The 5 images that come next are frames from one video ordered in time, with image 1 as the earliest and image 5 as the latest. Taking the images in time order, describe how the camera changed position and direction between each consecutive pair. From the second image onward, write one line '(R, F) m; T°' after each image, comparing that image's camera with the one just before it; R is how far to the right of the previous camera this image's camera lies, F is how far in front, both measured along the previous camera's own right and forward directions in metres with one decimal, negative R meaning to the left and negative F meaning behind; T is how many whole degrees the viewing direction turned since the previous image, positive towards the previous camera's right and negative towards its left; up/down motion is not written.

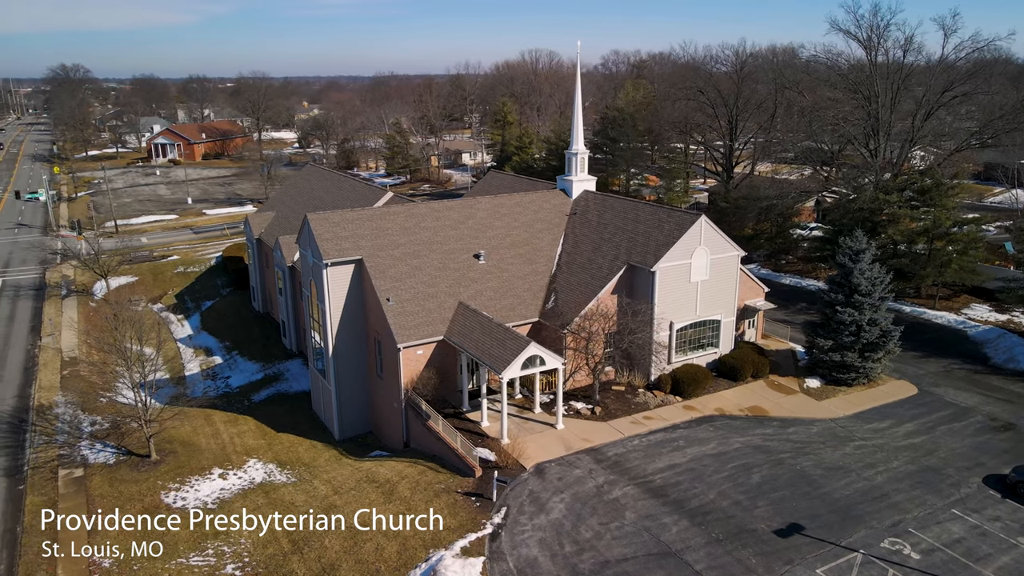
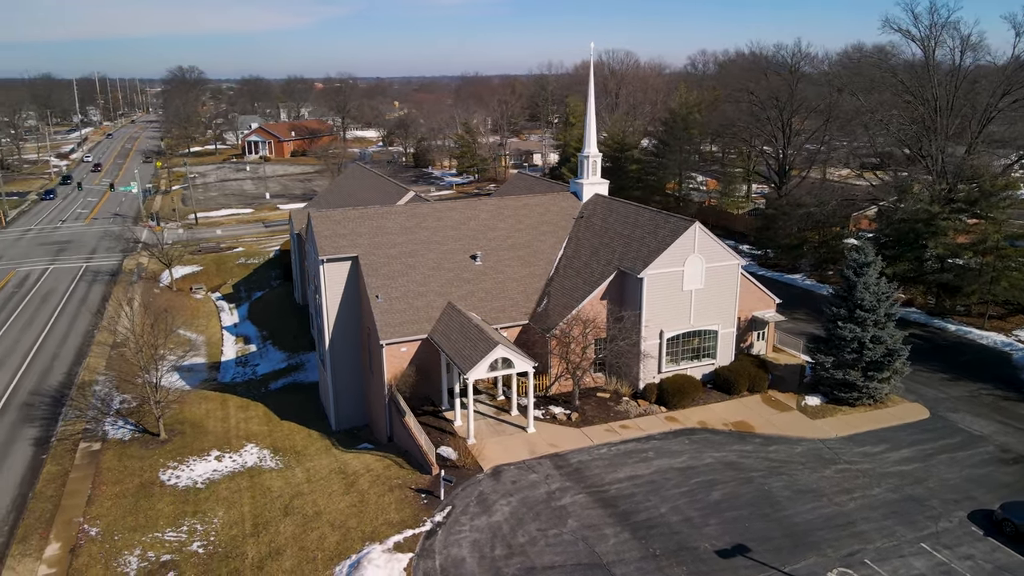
(+3.7, +0.1) m; -7°
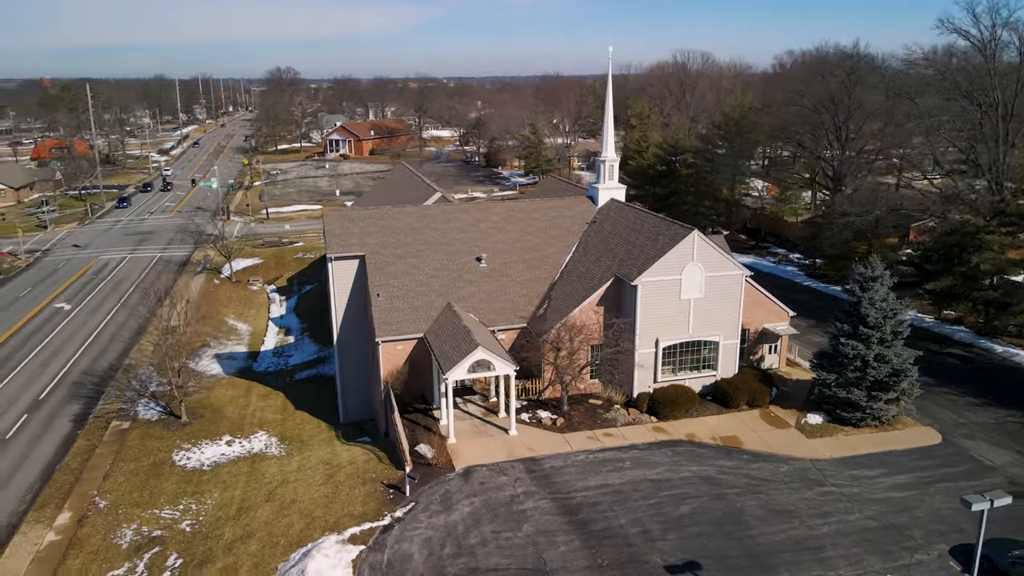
(+3.1, 0.0) m; -7°
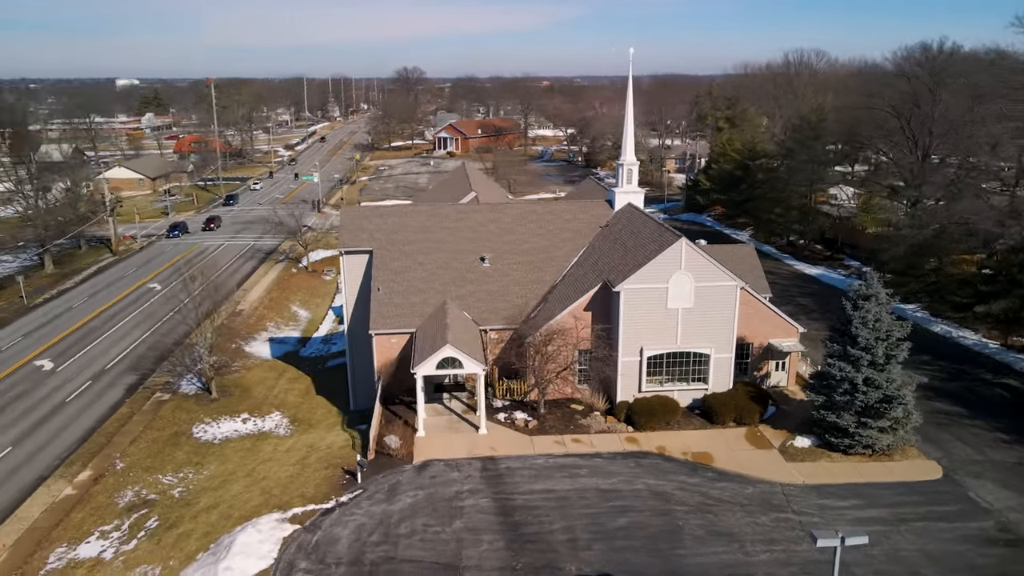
(+4.7, +0.1) m; -9°
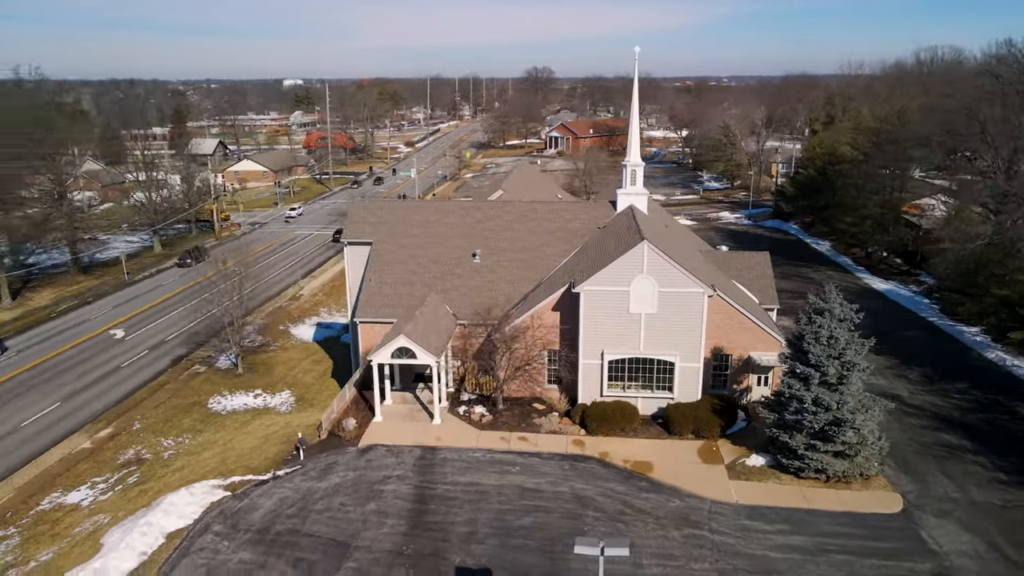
(+5.6, +0.2) m; -10°
